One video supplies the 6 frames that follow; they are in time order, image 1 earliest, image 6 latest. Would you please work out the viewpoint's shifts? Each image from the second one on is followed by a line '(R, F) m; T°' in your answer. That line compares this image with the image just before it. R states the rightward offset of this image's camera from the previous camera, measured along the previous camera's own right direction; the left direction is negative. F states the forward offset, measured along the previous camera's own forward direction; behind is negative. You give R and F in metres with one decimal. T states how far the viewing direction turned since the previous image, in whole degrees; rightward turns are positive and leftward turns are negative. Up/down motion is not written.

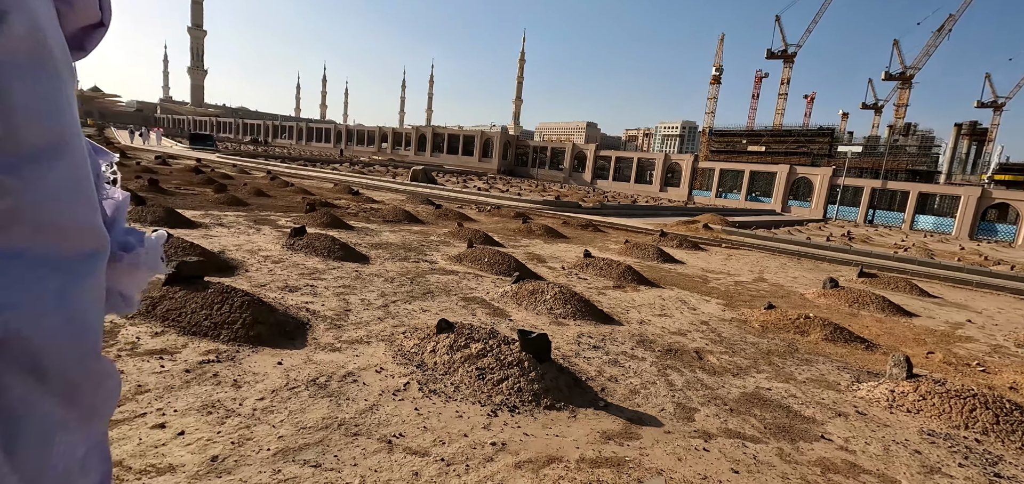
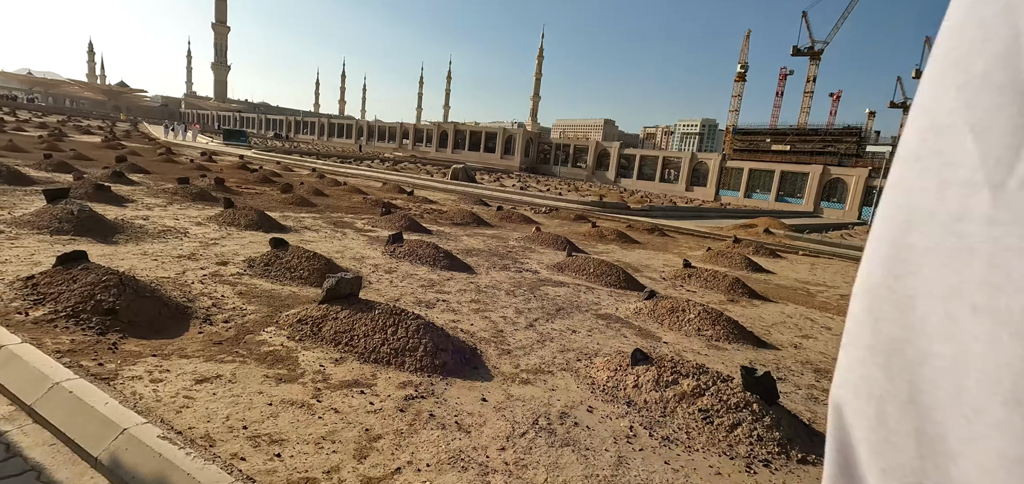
(-1.5, +0.4) m; -2°
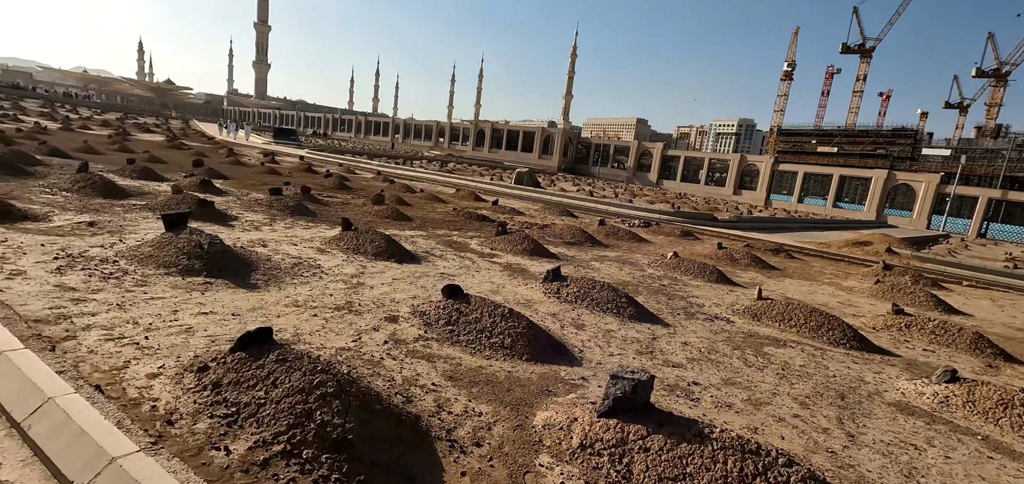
(-2.4, +1.7) m; -3°
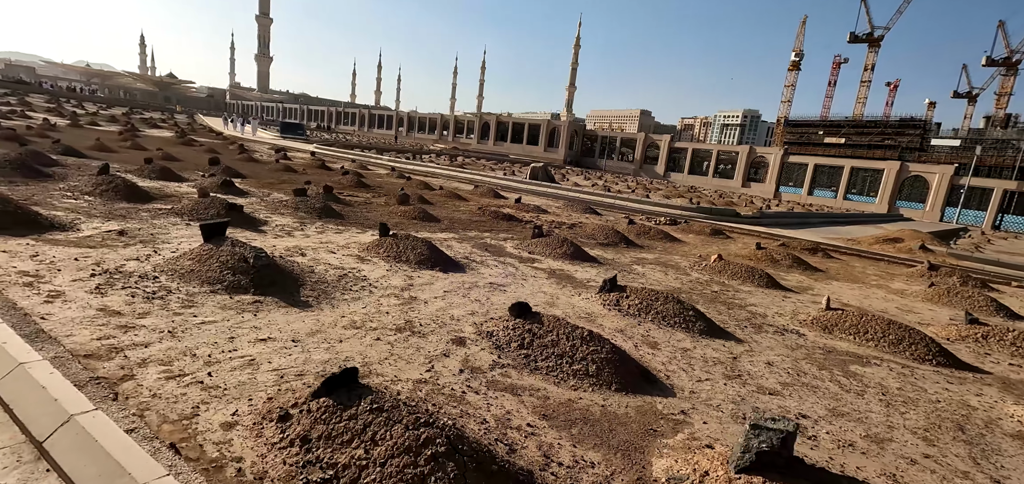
(-0.7, +0.5) m; 0°
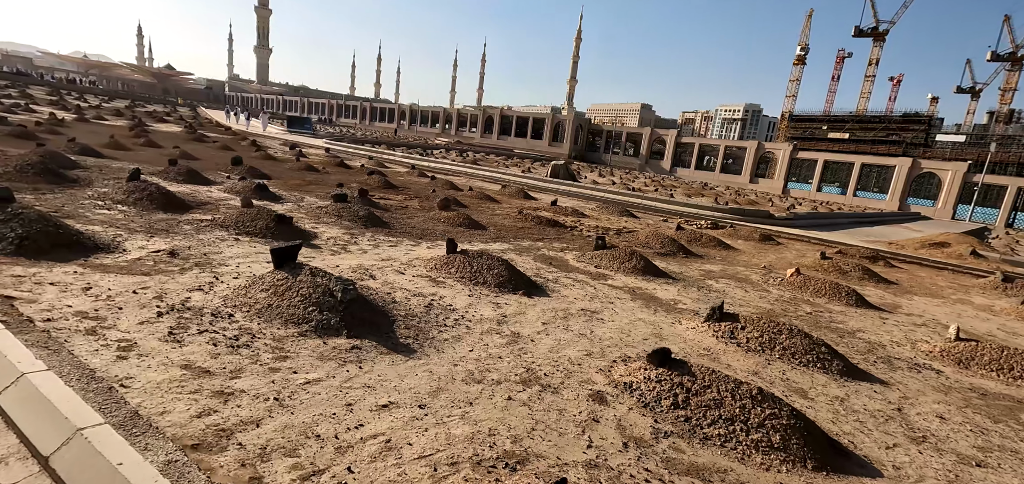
(-1.3, +0.9) m; 0°
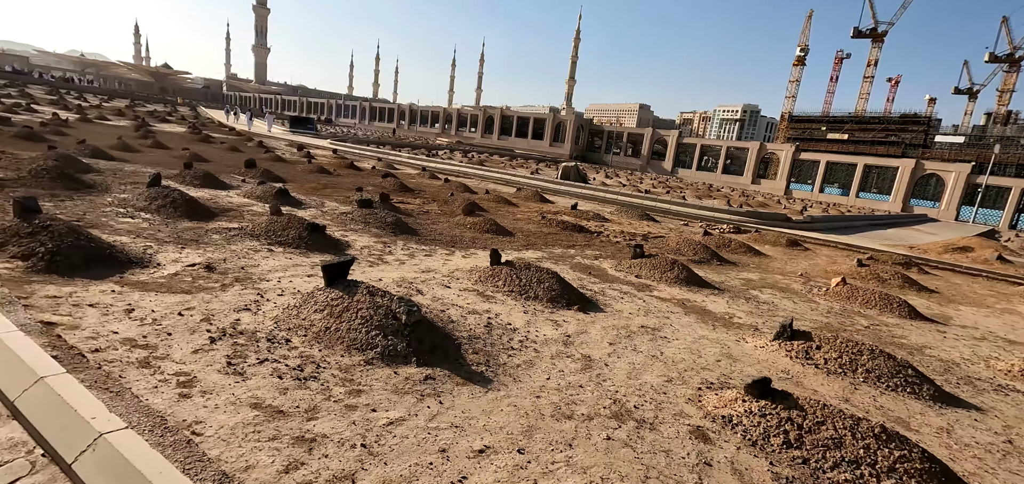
(-0.7, +0.4) m; 0°
